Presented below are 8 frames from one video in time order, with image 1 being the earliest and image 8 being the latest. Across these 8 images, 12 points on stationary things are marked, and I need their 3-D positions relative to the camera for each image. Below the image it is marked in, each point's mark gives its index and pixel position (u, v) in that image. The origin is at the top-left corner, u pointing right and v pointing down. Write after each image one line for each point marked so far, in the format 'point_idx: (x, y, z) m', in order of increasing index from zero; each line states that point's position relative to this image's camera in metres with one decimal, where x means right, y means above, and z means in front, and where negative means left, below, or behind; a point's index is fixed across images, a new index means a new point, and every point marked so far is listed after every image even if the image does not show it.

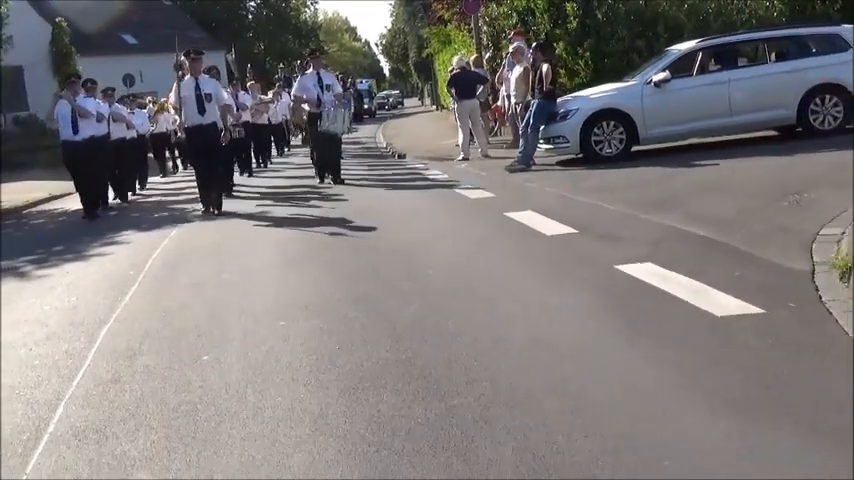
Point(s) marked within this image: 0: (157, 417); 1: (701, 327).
0: (-1.2, -0.8, +5.2) m
1: (+1.4, -0.5, +6.2) m
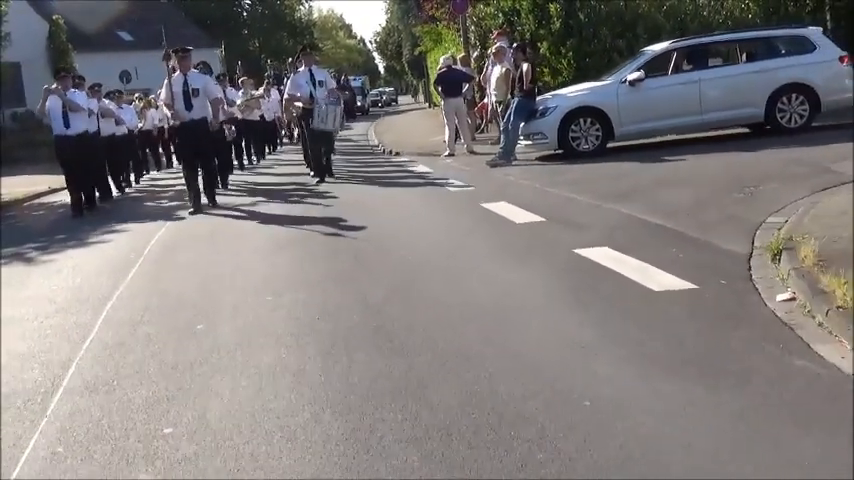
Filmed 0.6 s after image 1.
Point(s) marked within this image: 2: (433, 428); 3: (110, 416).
0: (-1.4, -0.7, +5.9) m
1: (+1.2, -0.4, +6.9) m
2: (+0.1, -0.8, +4.5) m
3: (-1.4, -0.8, +5.2) m
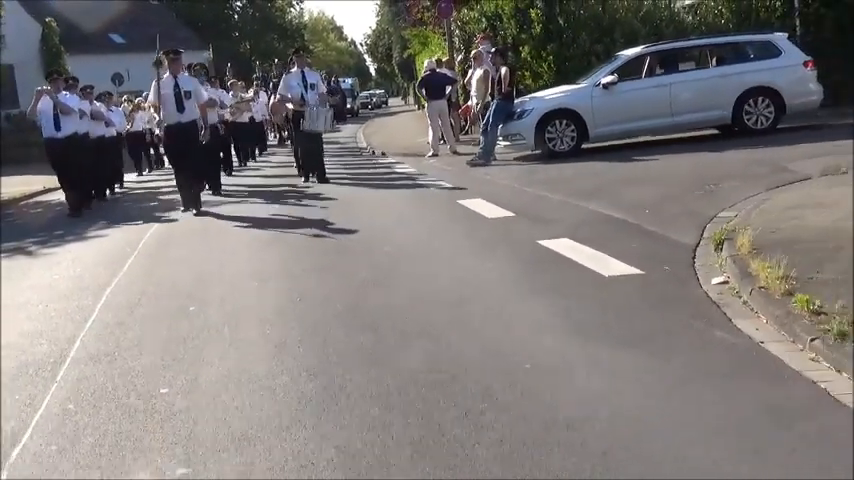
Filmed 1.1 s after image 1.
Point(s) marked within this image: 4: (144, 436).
0: (-1.5, -0.6, +6.6) m
1: (+1.1, -0.3, +7.7) m
2: (-0.1, -0.7, +5.2) m
3: (-1.6, -0.7, +5.9) m
4: (-1.2, -0.8, +4.9) m
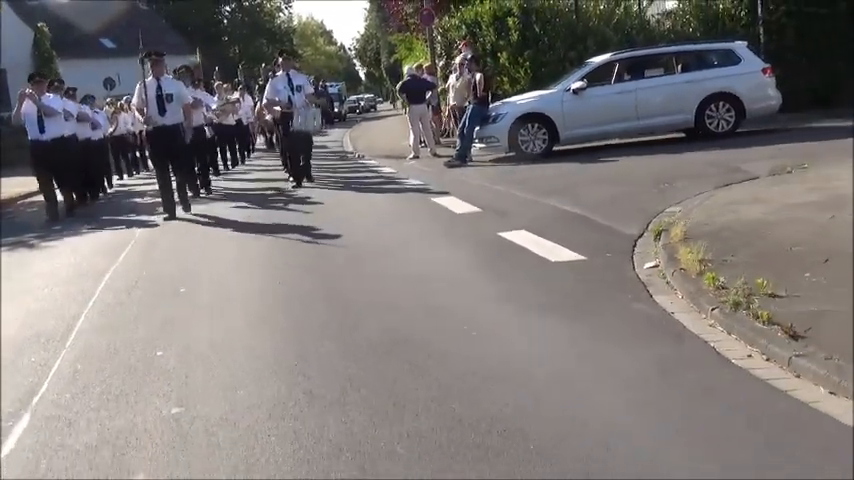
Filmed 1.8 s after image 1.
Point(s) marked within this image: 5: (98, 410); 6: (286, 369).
0: (-1.8, -0.5, +7.6) m
1: (+0.8, -0.2, +8.6) m
2: (-0.3, -0.6, +6.2) m
3: (-1.8, -0.6, +6.9) m
4: (-1.4, -0.7, +5.8) m
5: (-1.5, -0.8, +5.4) m
6: (-0.7, -0.7, +5.9) m
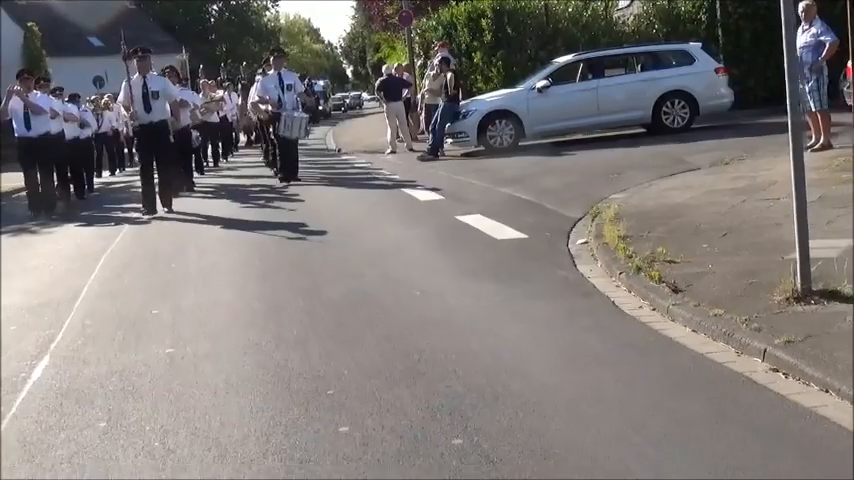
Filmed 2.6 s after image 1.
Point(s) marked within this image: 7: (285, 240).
0: (-2.1, -0.4, +8.8) m
1: (+0.5, 0.0, +9.8) m
2: (-0.6, -0.5, +7.4) m
3: (-2.1, -0.5, +8.0) m
4: (-1.7, -0.6, +7.0) m
5: (-1.8, -0.6, +6.6) m
6: (-1.0, -0.5, +7.1) m
7: (-1.3, 0.0, +11.2) m
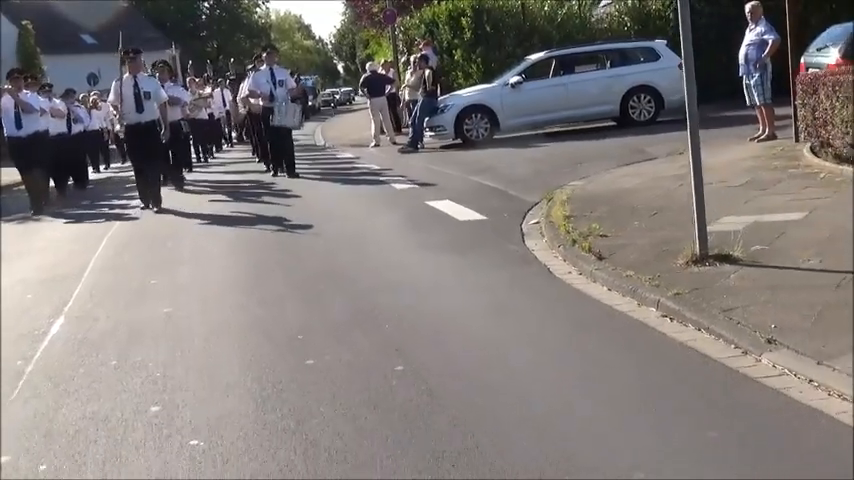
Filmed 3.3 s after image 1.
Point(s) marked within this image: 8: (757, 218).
0: (-2.4, -0.2, +9.9) m
1: (+0.2, +0.1, +11.0) m
2: (-0.9, -0.3, +8.5) m
3: (-2.4, -0.3, +9.2) m
4: (-1.9, -0.4, +8.1) m
5: (-2.1, -0.5, +7.7) m
6: (-1.3, -0.4, +8.2) m
7: (-1.6, +0.2, +12.3) m
8: (+2.3, +0.1, +8.3) m
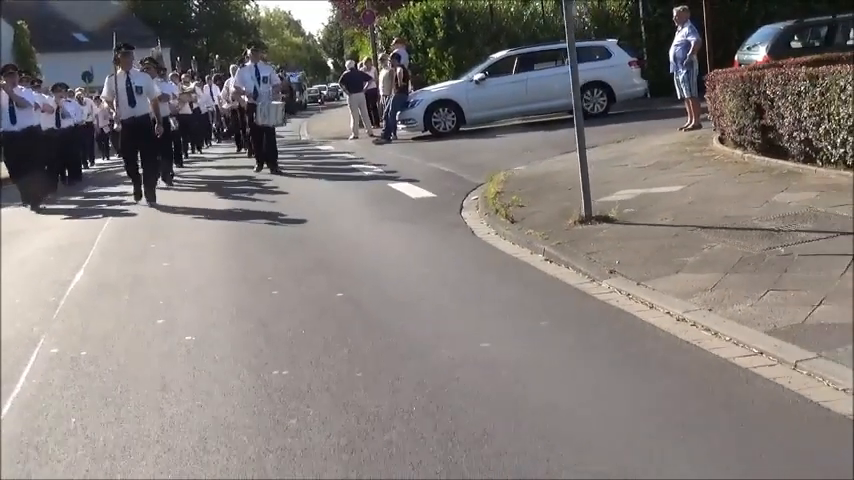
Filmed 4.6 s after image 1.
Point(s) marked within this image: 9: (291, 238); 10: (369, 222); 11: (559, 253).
0: (-2.8, +0.1, +11.8) m
1: (-0.3, +0.4, +12.9) m
2: (-1.4, 0.0, +10.4) m
3: (-2.8, 0.0, +11.1) m
4: (-2.4, -0.2, +10.0) m
5: (-2.5, -0.2, +9.7) m
6: (-1.7, -0.1, +10.1) m
7: (-2.1, +0.4, +14.2) m
8: (+1.9, +0.4, +10.2) m
9: (-1.3, 0.0, +10.9) m
10: (-0.6, +0.2, +11.7) m
11: (+0.9, -0.1, +8.1) m
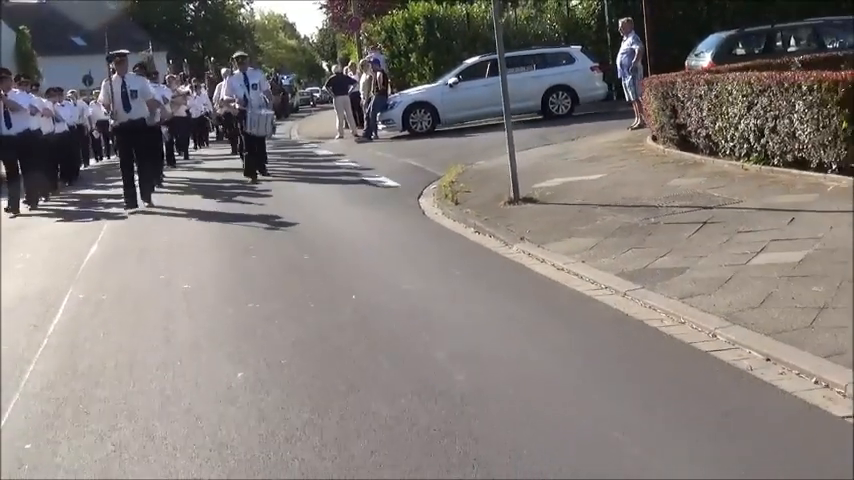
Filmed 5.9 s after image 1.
0: (-3.2, +0.3, +13.7) m
1: (-0.7, +0.6, +14.8) m
2: (-1.8, +0.2, +12.3) m
3: (-3.2, +0.2, +13.0) m
4: (-2.8, 0.0, +11.9) m
5: (-2.9, 0.0, +11.5) m
6: (-2.1, +0.1, +12.0) m
7: (-2.5, +0.6, +16.1) m
8: (+1.5, +0.6, +12.1) m
9: (-1.7, +0.2, +12.8) m
10: (-1.0, +0.4, +13.6) m
11: (+0.5, +0.1, +10.0) m
